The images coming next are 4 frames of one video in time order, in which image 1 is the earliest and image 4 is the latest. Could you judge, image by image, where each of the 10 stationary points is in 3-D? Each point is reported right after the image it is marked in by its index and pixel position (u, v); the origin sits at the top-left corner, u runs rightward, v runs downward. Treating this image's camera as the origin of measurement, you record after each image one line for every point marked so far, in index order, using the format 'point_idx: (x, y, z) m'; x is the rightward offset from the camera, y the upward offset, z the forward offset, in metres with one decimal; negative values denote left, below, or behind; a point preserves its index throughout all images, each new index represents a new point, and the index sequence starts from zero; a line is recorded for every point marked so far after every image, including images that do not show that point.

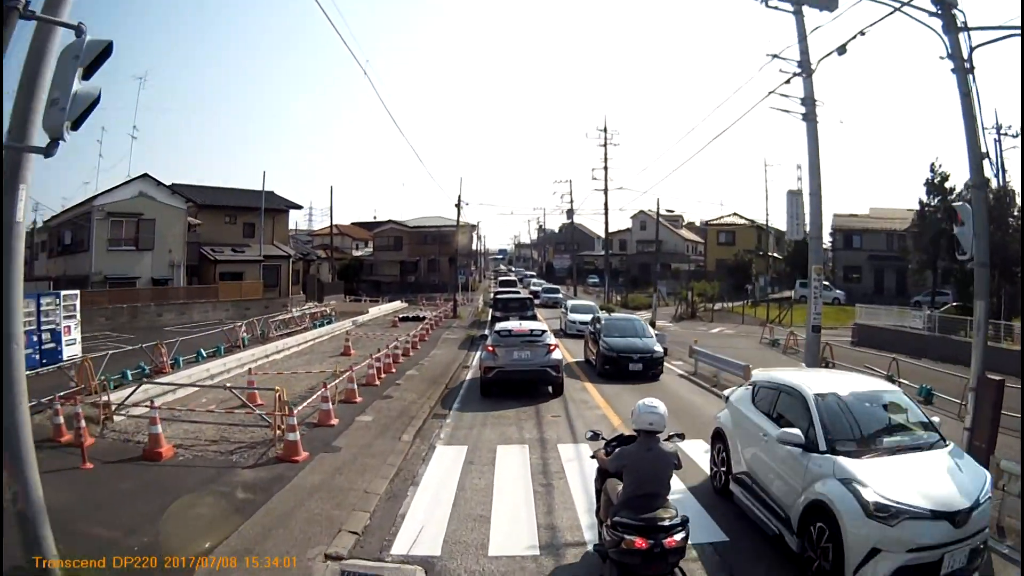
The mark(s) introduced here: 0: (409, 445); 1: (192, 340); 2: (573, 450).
0: (-1.2, -1.8, +7.8) m
1: (-8.6, -1.4, +17.8) m
2: (+0.7, -1.9, +7.7) m
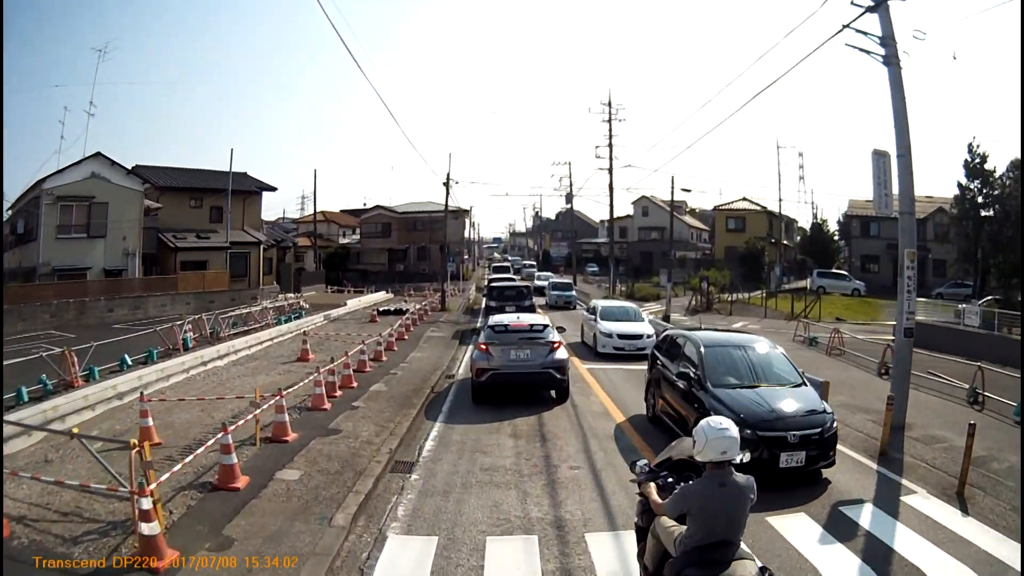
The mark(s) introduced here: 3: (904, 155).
0: (-1.2, -1.8, +4.9) m
1: (-8.7, -1.2, +14.8) m
2: (+0.7, -1.8, +4.8) m
3: (+5.9, +2.0, +10.0) m
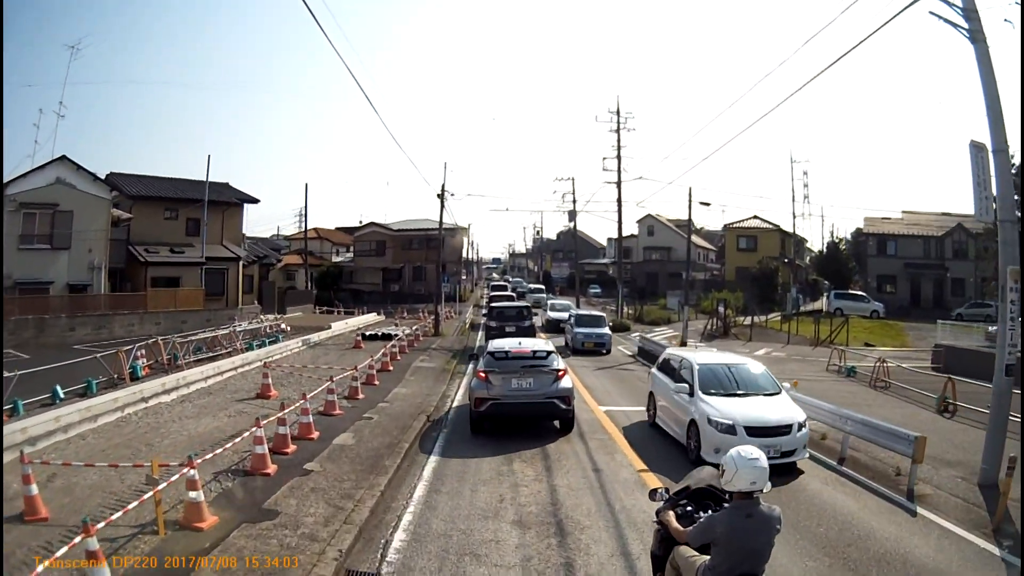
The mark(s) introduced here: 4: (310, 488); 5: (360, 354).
0: (-1.2, -1.9, +2.8) m
1: (-8.7, -1.6, +12.7) m
2: (+0.7, -2.0, +2.7) m
3: (+5.9, +1.7, +8.1) m
4: (-1.8, -1.8, +6.0) m
5: (-3.6, -1.6, +15.8) m
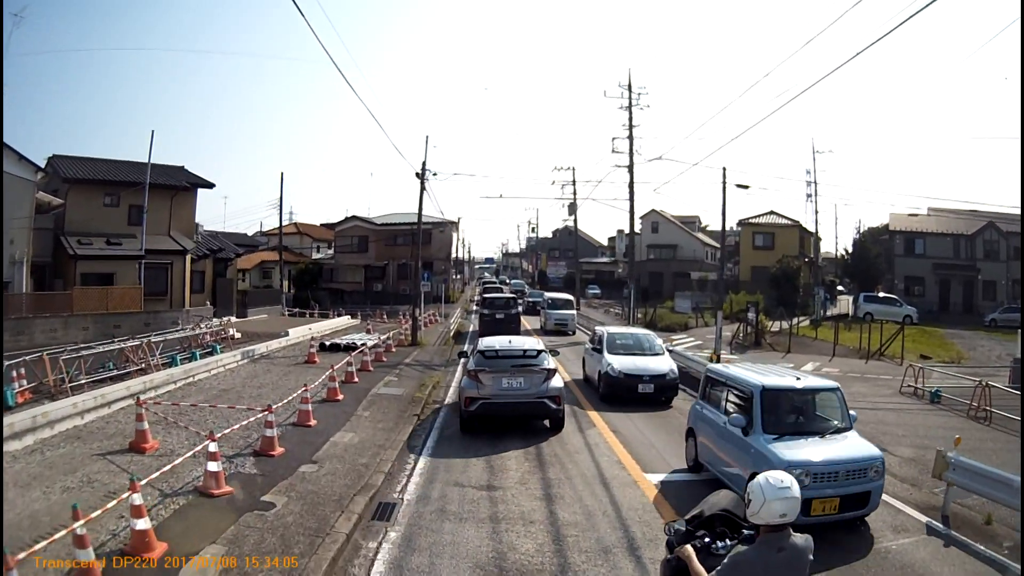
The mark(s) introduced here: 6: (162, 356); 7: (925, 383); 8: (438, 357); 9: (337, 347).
0: (-1.1, -1.9, -0.7) m
1: (-8.7, -1.6, +9.1) m
2: (+0.8, -2.0, -0.8) m
3: (+6.0, +1.6, +4.6) m
4: (-1.8, -1.8, +2.5) m
5: (-3.7, -1.5, +12.3) m
6: (-7.4, -1.4, +14.4) m
7: (+8.6, -1.9, +14.0) m
8: (-1.7, -1.6, +15.2) m
9: (-4.0, -1.4, +15.3) m
